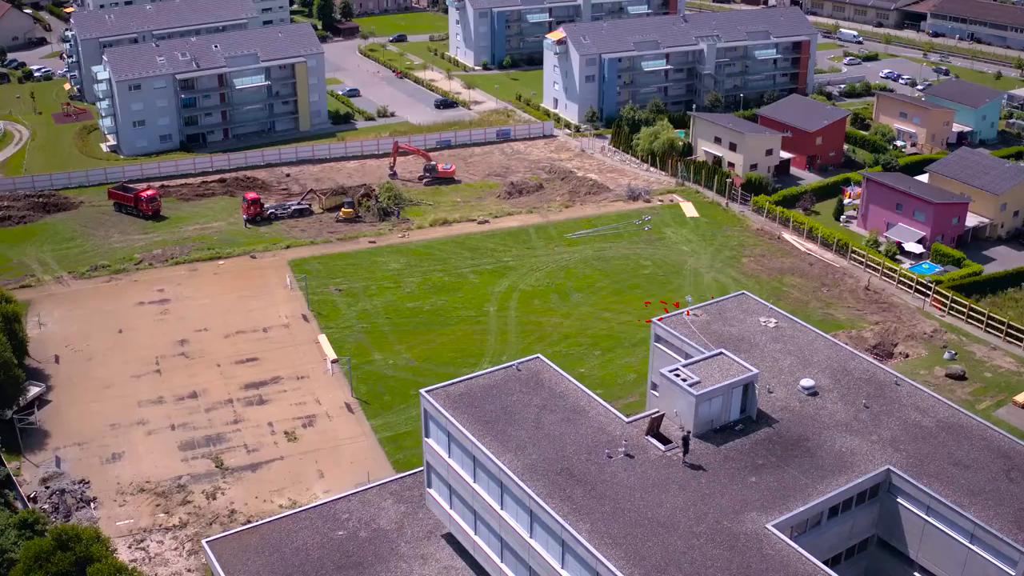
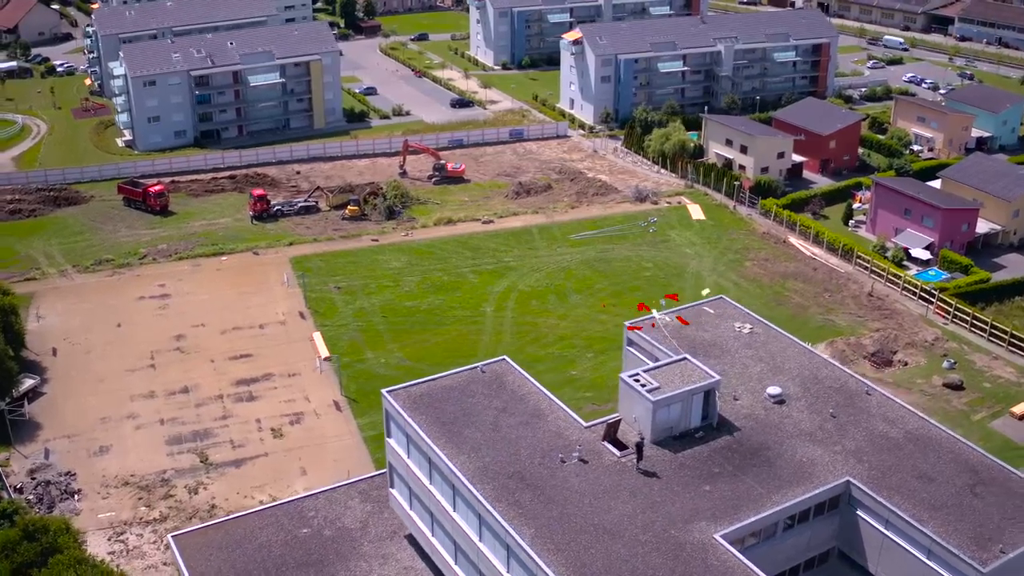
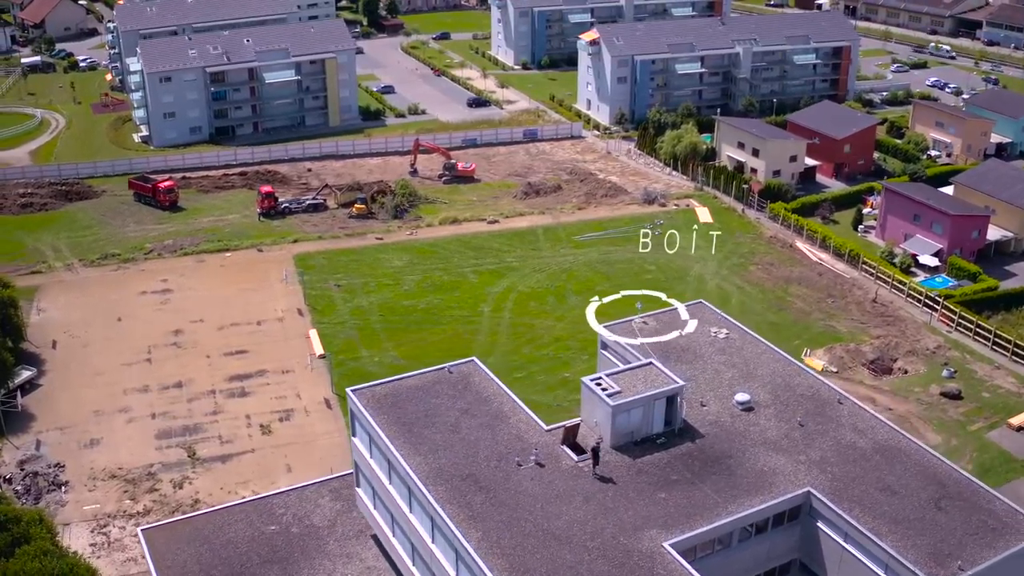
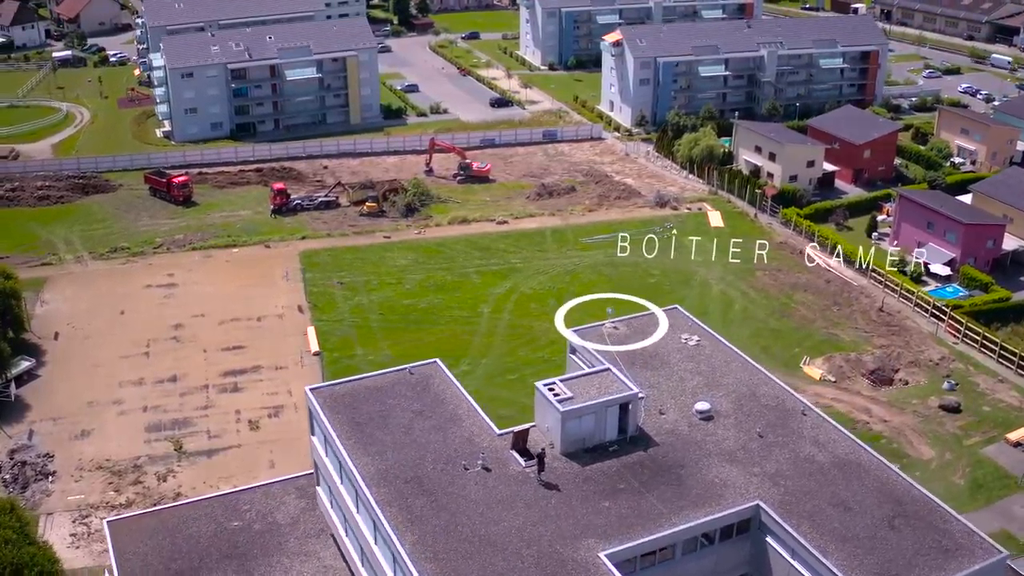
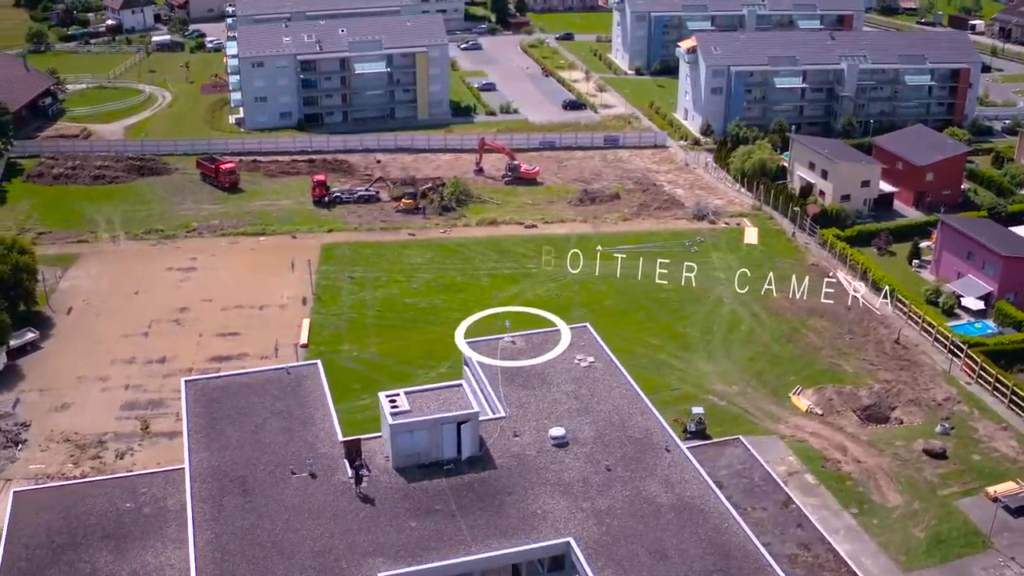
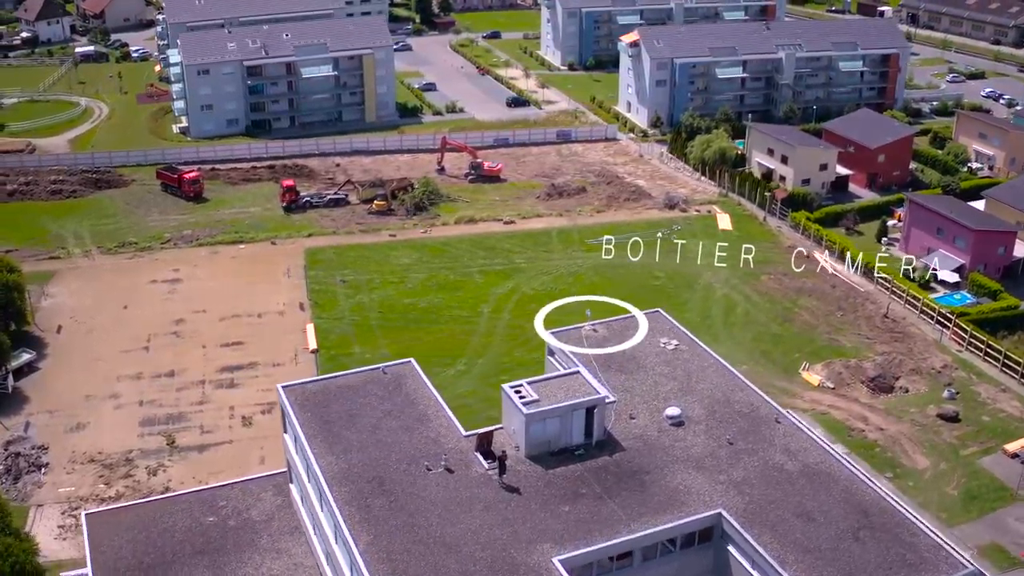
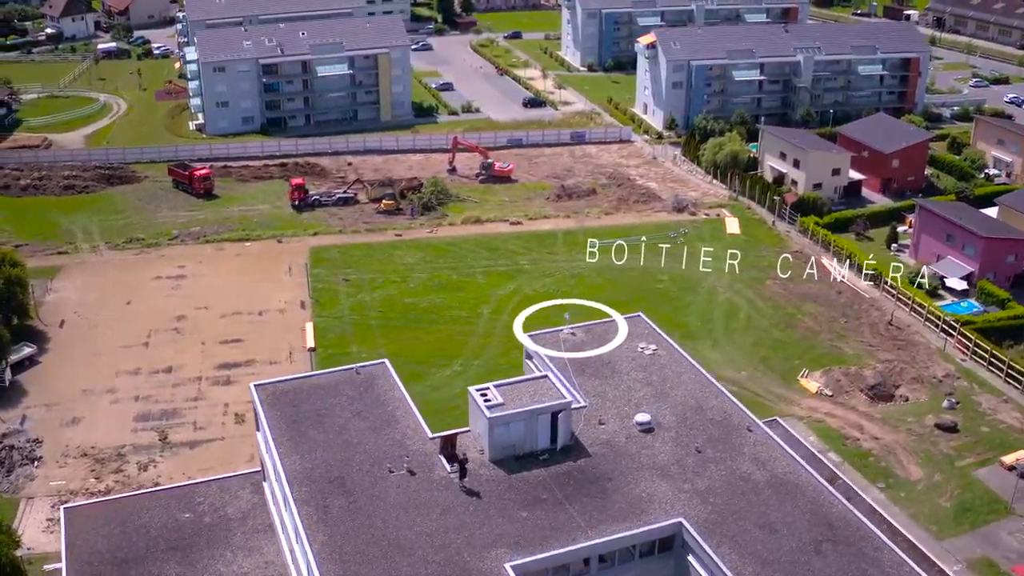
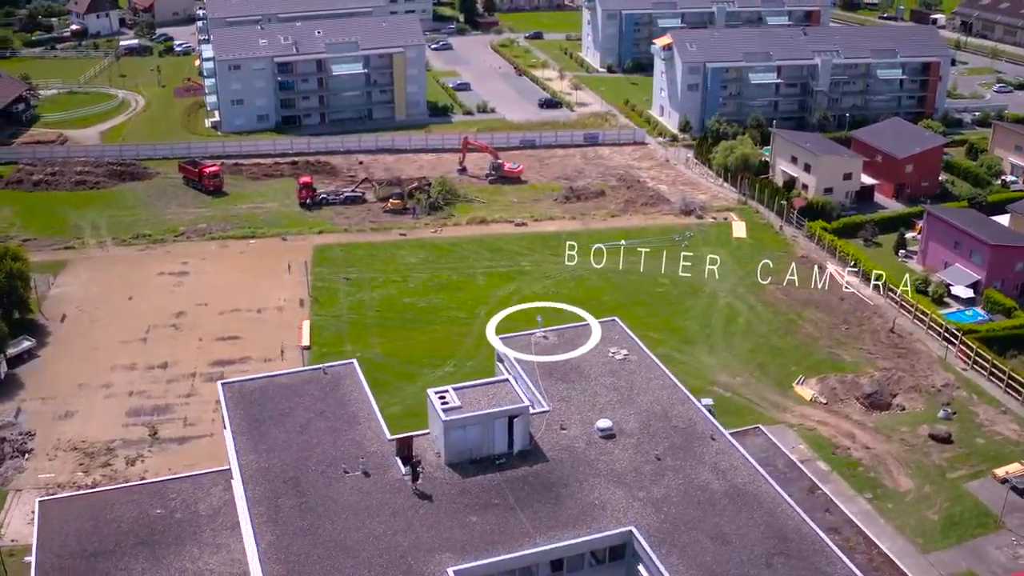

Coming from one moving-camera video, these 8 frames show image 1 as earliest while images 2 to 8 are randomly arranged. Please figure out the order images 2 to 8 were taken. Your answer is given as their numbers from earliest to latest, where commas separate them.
2, 3, 4, 6, 7, 8, 5
